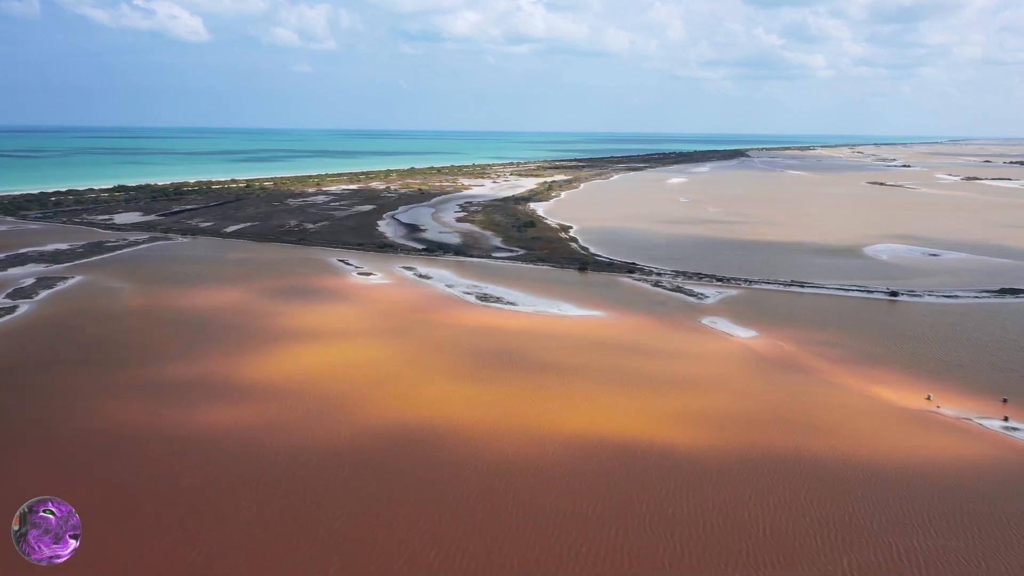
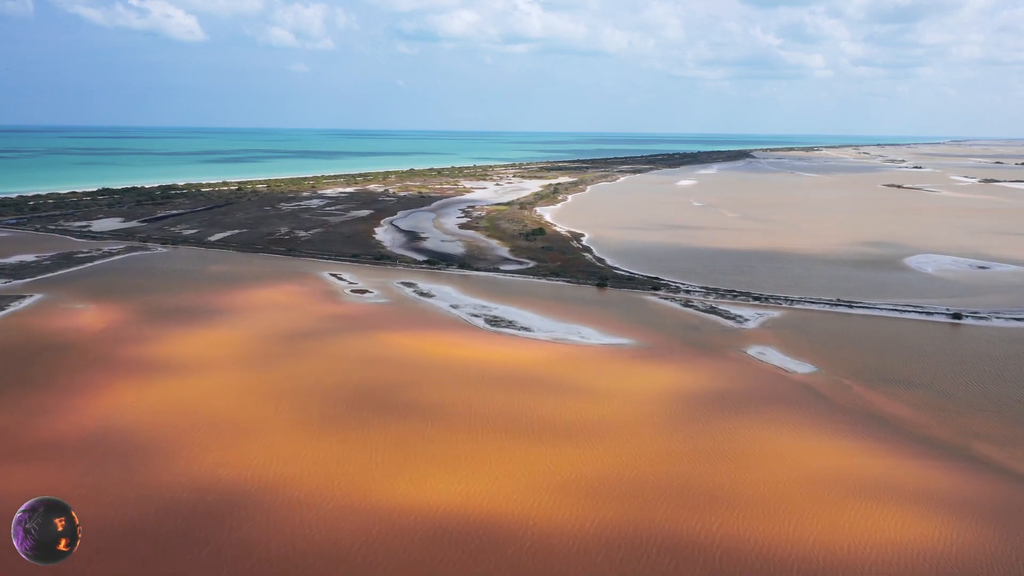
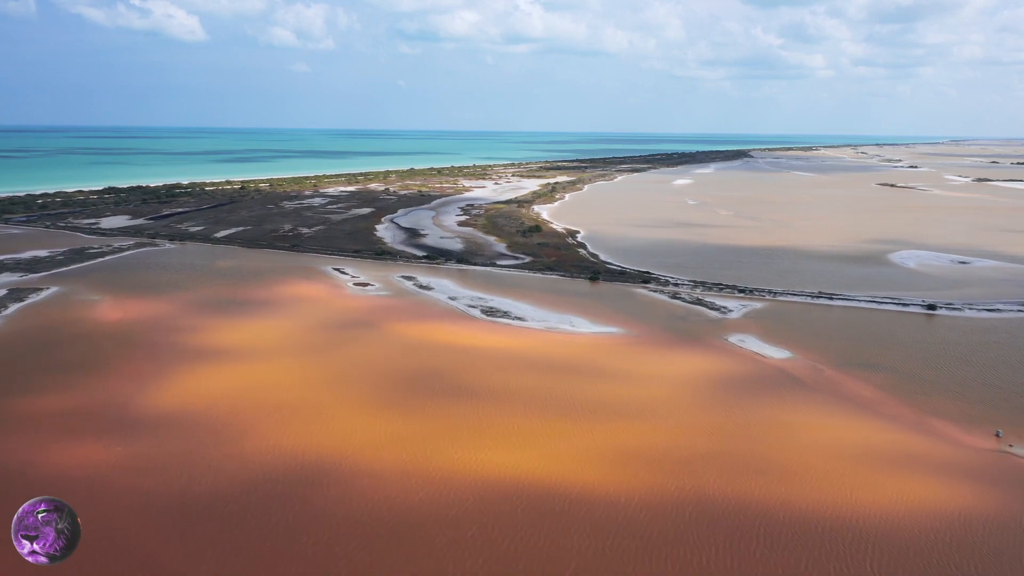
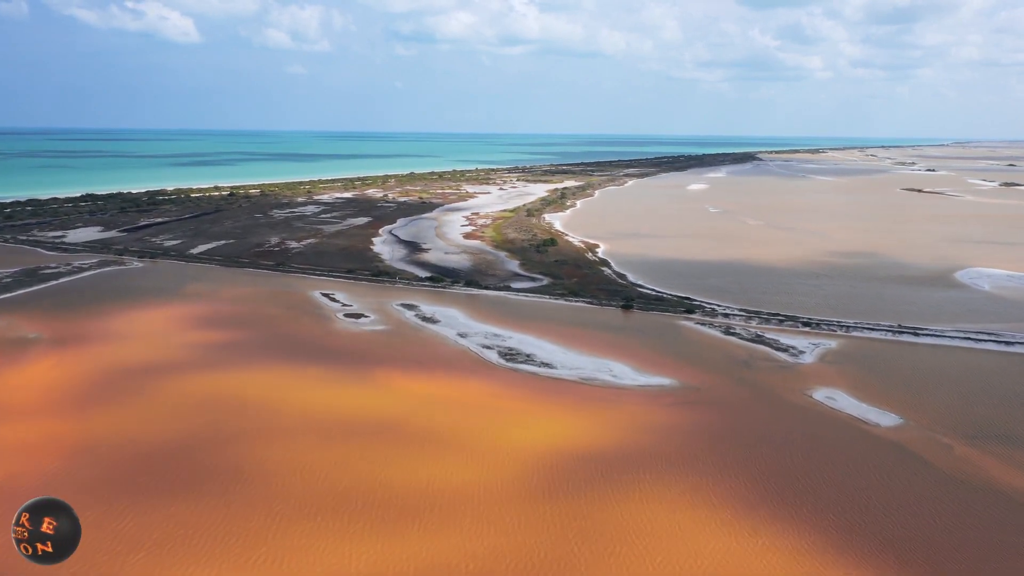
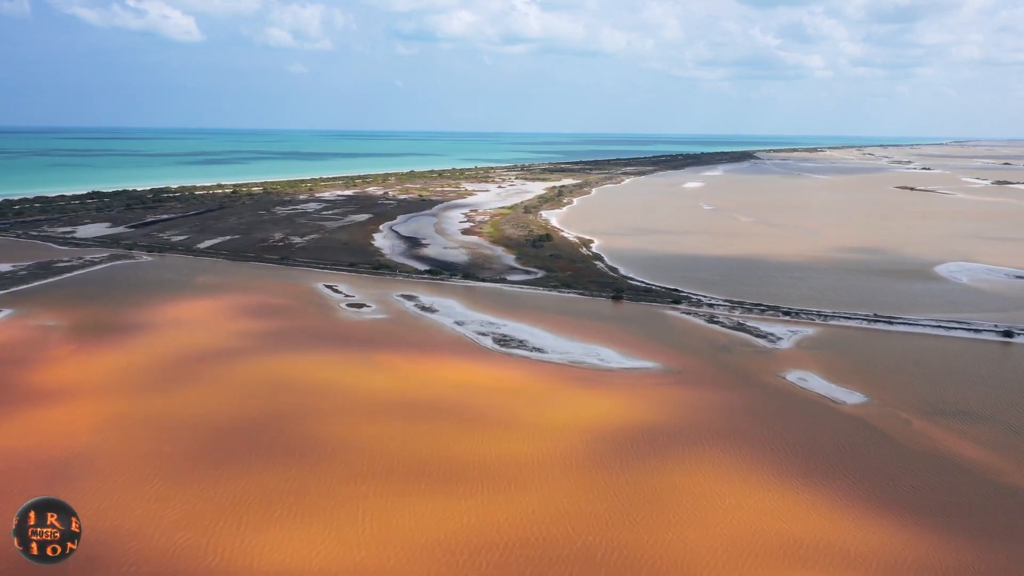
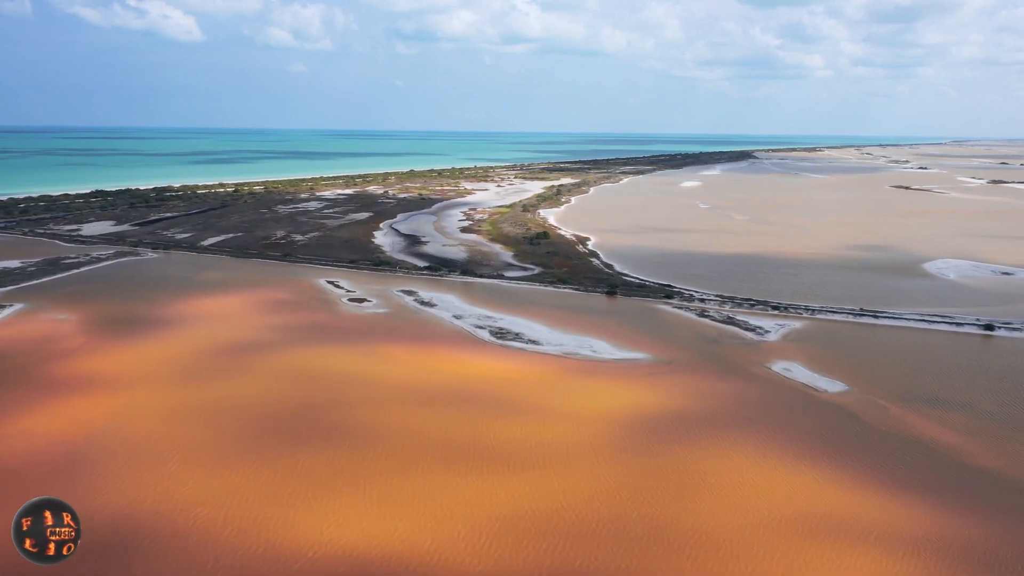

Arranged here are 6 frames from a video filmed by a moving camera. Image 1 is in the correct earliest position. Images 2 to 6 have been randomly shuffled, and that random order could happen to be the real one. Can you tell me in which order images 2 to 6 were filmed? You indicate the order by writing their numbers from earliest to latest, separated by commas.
3, 2, 6, 5, 4
